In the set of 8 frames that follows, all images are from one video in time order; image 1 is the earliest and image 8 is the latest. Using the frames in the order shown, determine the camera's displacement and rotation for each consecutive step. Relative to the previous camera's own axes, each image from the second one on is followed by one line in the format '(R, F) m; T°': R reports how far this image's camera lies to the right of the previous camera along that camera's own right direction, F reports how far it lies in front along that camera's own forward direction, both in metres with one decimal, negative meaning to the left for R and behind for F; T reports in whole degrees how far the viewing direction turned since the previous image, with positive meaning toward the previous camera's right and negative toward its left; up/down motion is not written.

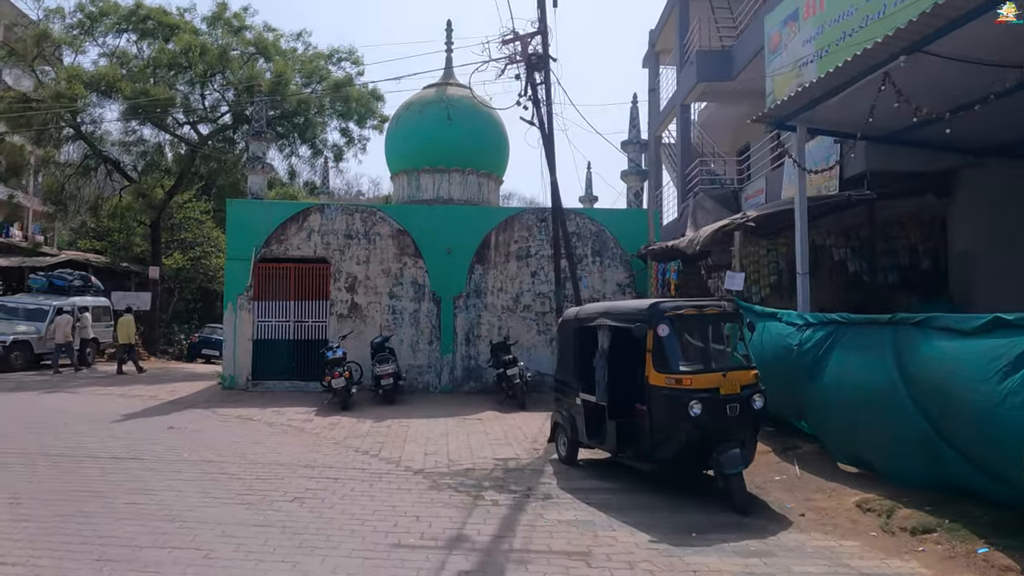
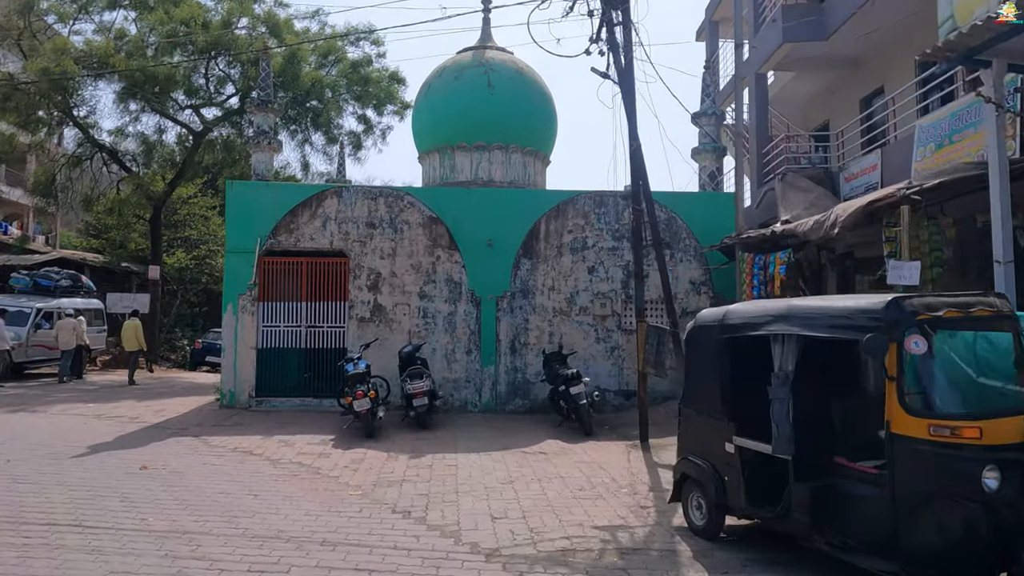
(-0.8, +2.3) m; -1°
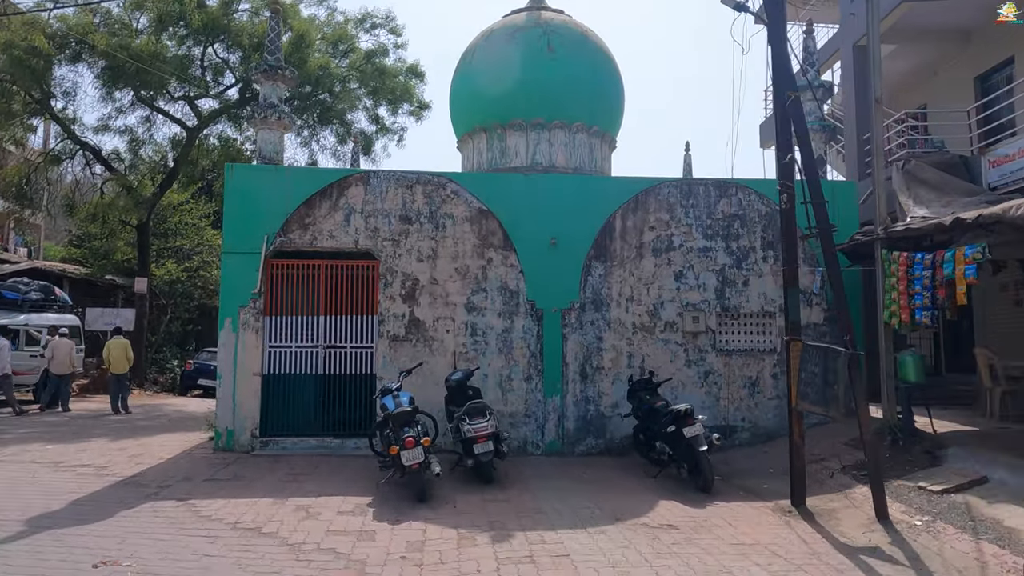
(-1.1, +2.4) m; 0°
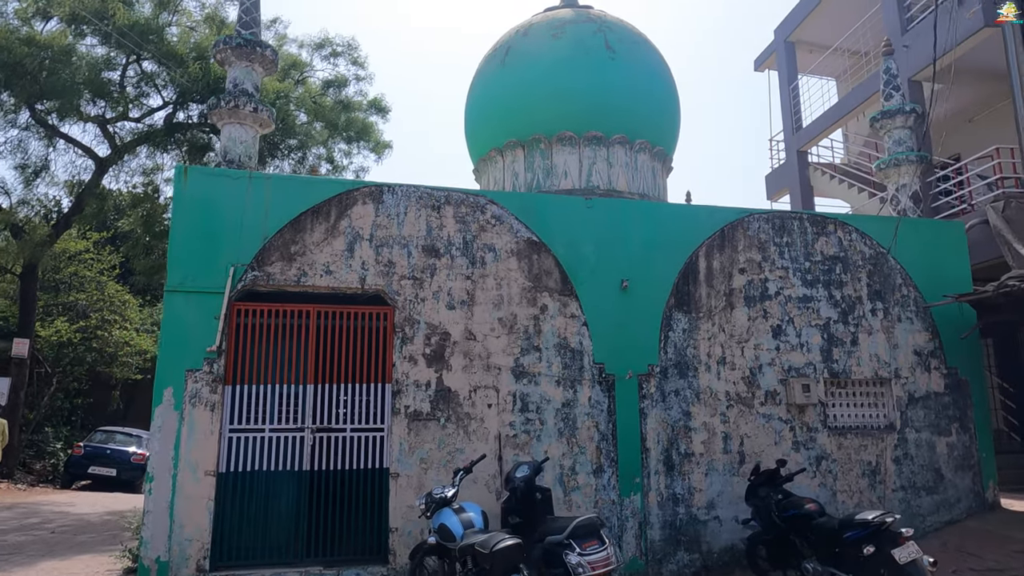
(-1.6, +2.6) m; +7°
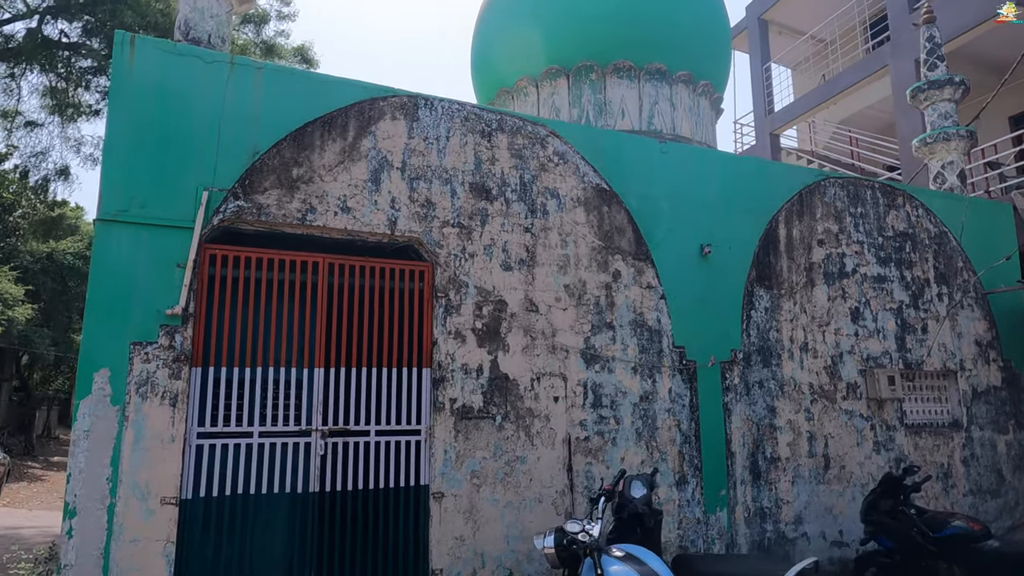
(-1.5, +1.8) m; +11°
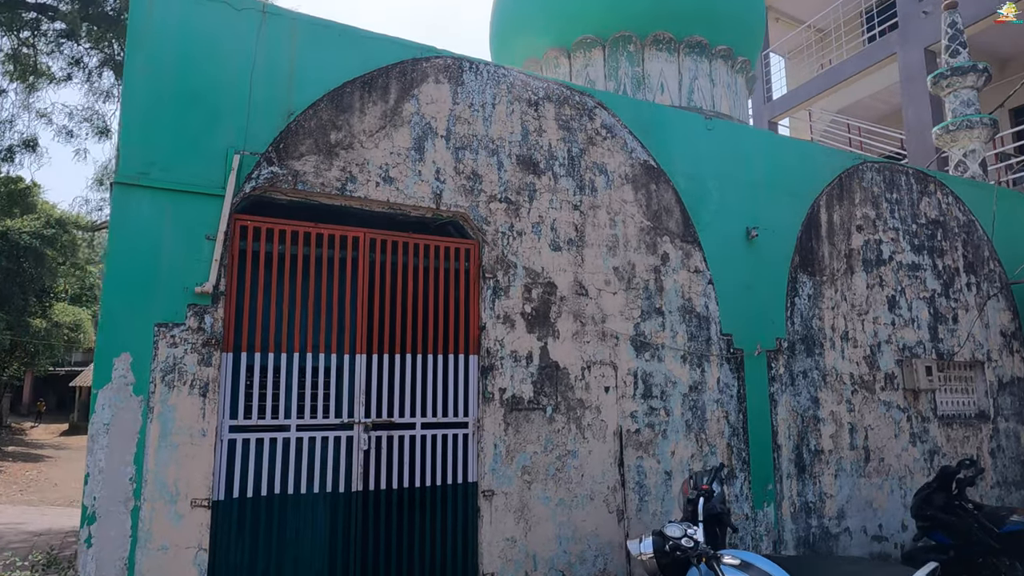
(-0.6, +0.4) m; +3°
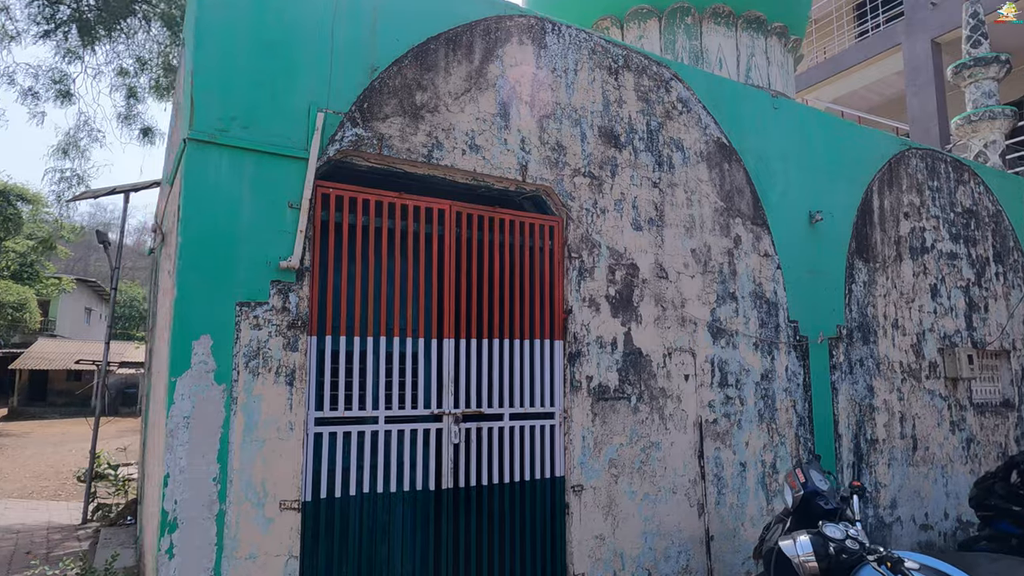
(-0.8, +0.4) m; +4°
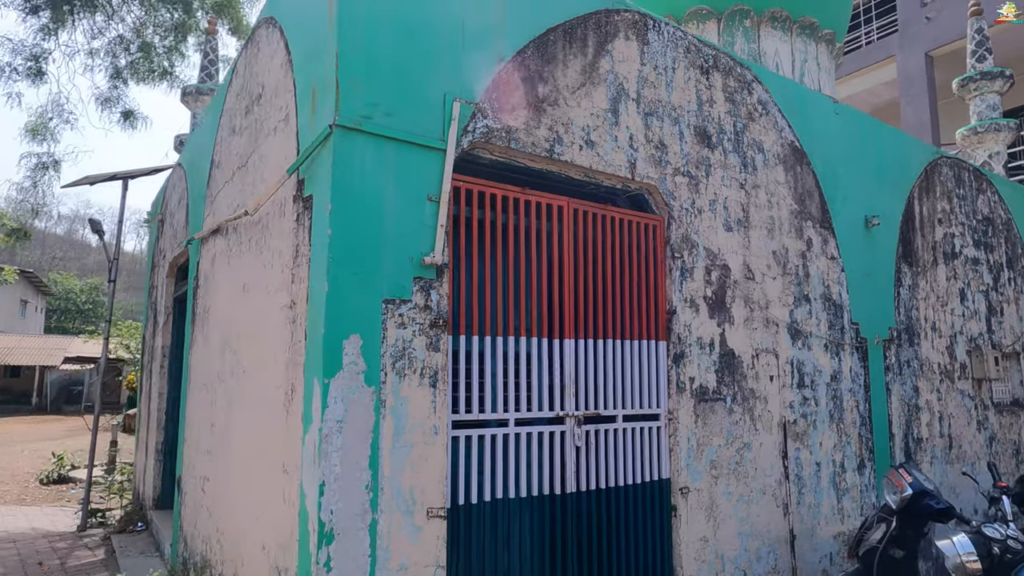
(-0.9, +0.1) m; +5°
